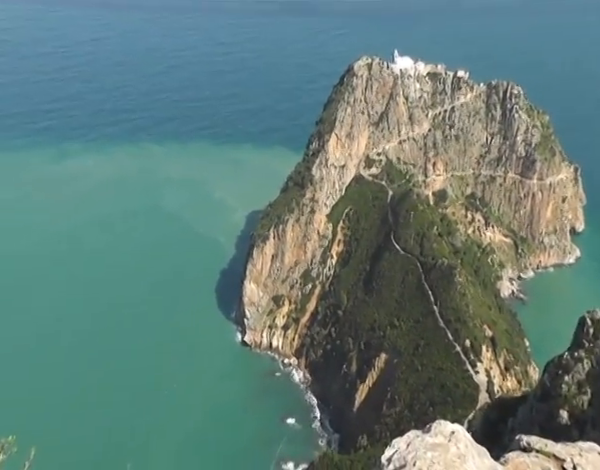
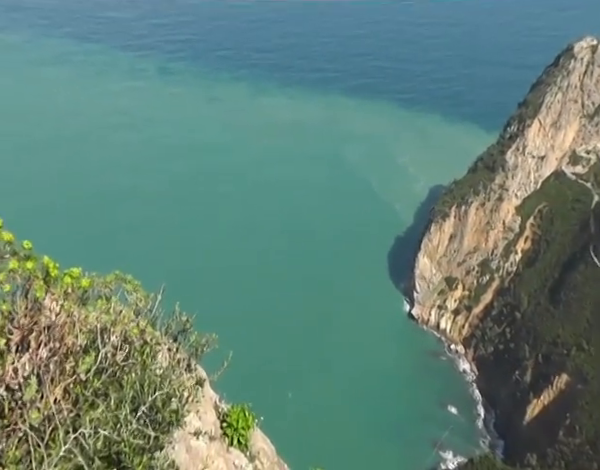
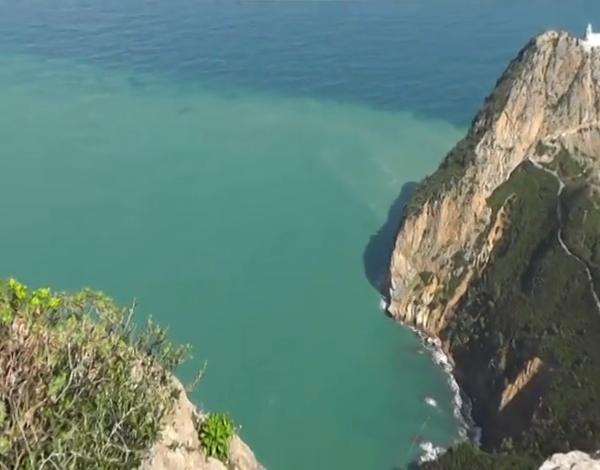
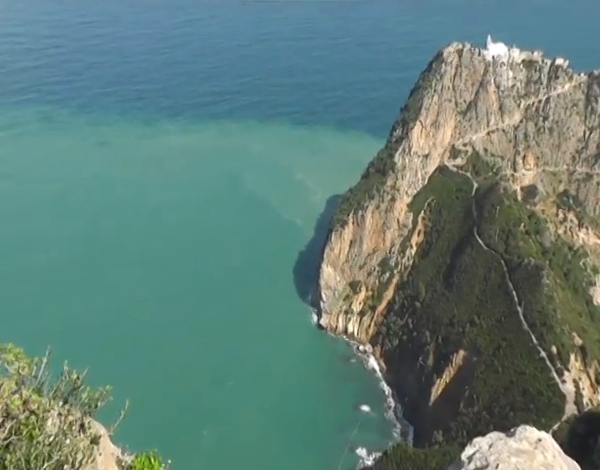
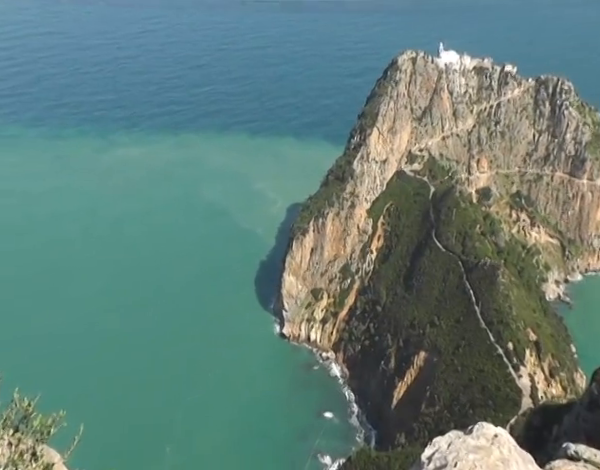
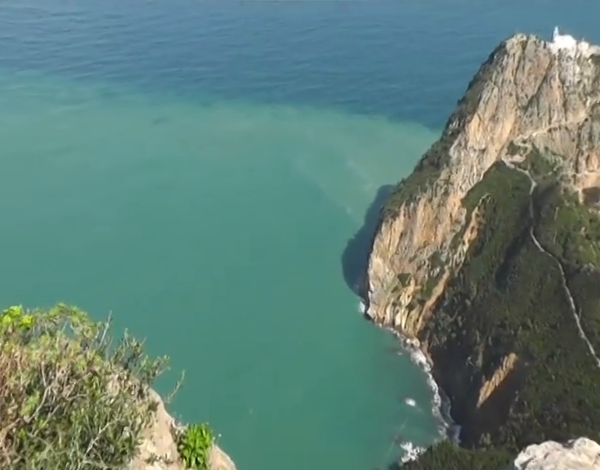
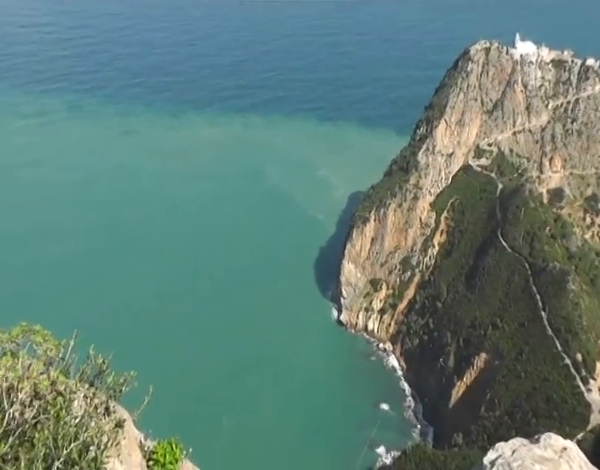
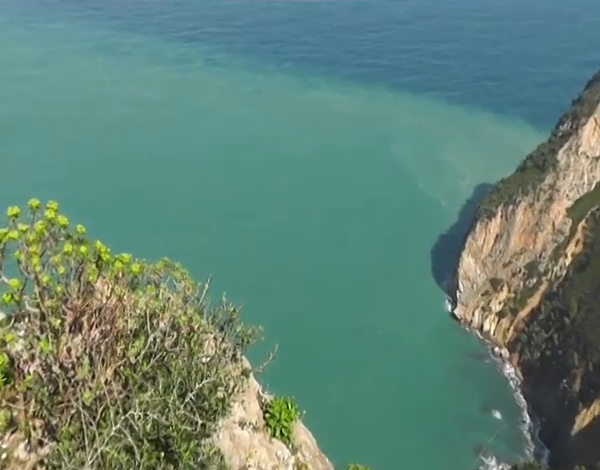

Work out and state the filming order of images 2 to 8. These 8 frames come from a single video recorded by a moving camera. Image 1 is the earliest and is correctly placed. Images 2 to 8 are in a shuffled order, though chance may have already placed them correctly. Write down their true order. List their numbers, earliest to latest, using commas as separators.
5, 4, 7, 6, 3, 2, 8
